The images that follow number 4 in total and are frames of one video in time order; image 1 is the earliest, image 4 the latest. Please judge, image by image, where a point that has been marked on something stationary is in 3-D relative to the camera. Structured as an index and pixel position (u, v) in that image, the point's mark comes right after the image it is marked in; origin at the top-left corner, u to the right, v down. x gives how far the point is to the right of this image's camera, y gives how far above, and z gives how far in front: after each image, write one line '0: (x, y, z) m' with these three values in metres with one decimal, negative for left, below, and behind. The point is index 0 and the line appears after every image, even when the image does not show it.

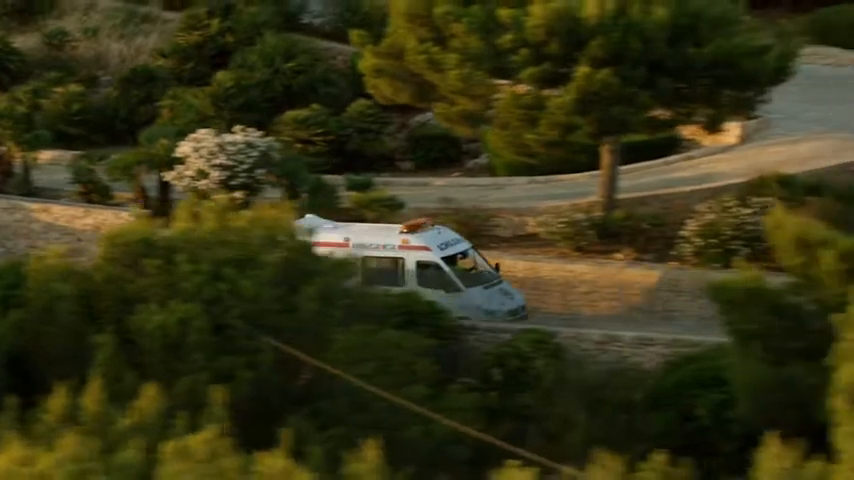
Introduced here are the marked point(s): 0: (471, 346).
0: (+0.5, -1.3, +20.2) m
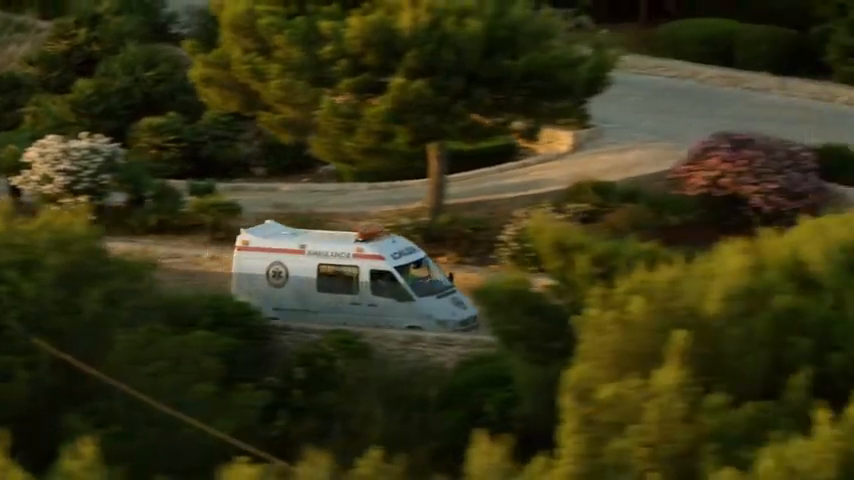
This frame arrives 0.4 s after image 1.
0: (-1.9, -1.4, +20.9) m
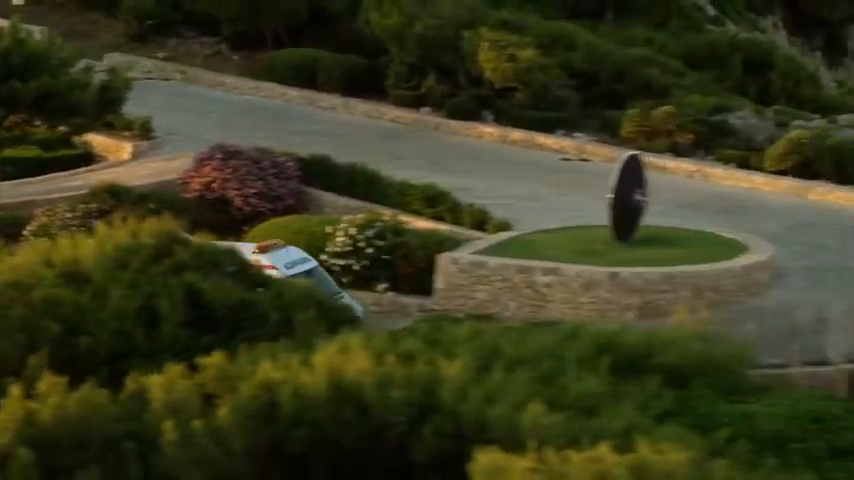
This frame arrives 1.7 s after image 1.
0: (-9.5, -1.4, +23.7) m
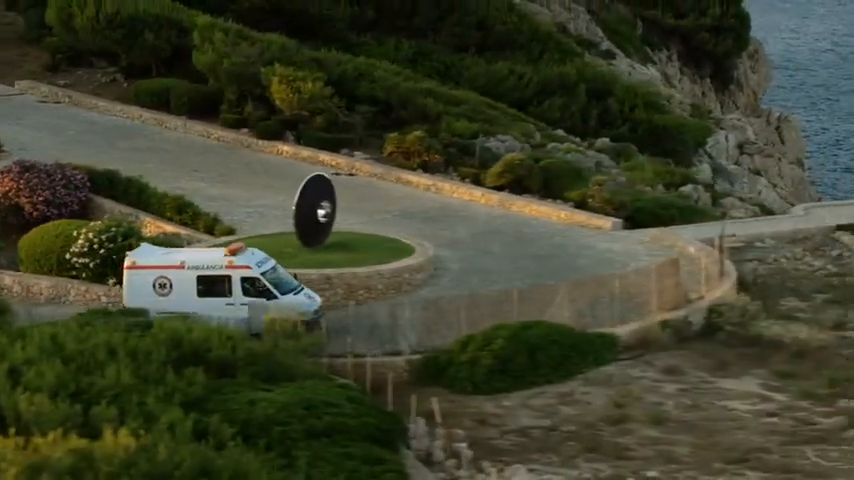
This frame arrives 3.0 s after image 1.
0: (-13.7, -1.5, +27.2) m
